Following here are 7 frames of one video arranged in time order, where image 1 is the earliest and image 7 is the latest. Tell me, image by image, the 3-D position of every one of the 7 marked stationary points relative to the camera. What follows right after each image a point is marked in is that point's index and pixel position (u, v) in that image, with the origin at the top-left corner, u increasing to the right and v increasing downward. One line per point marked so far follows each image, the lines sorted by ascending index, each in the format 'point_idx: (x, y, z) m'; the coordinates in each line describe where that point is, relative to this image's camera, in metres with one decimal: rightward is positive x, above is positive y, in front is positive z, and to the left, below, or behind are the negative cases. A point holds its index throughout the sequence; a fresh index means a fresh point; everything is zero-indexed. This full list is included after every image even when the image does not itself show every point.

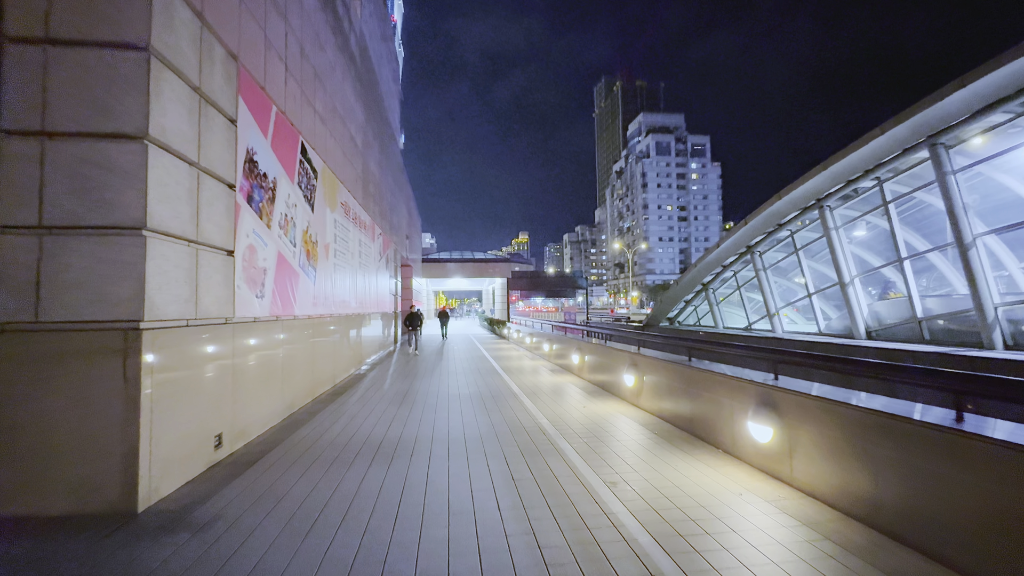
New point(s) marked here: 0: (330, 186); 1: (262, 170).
0: (-3.9, +2.2, +11.0) m
1: (-3.4, +1.6, +6.8) m
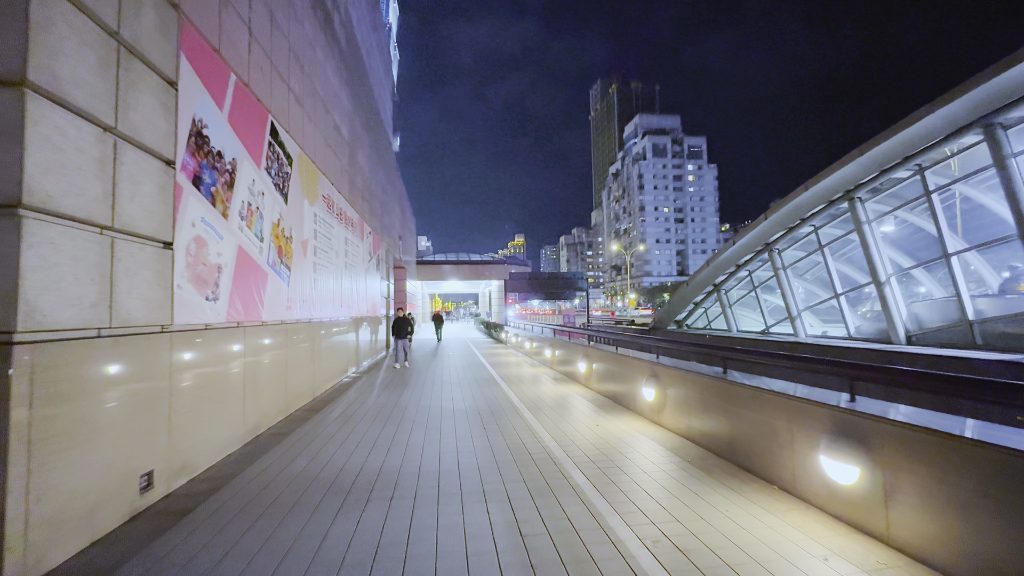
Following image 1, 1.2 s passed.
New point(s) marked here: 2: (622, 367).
0: (-3.9, +2.1, +9.8) m
1: (-3.3, +1.6, +5.7) m
2: (+1.9, -1.4, +8.9) m
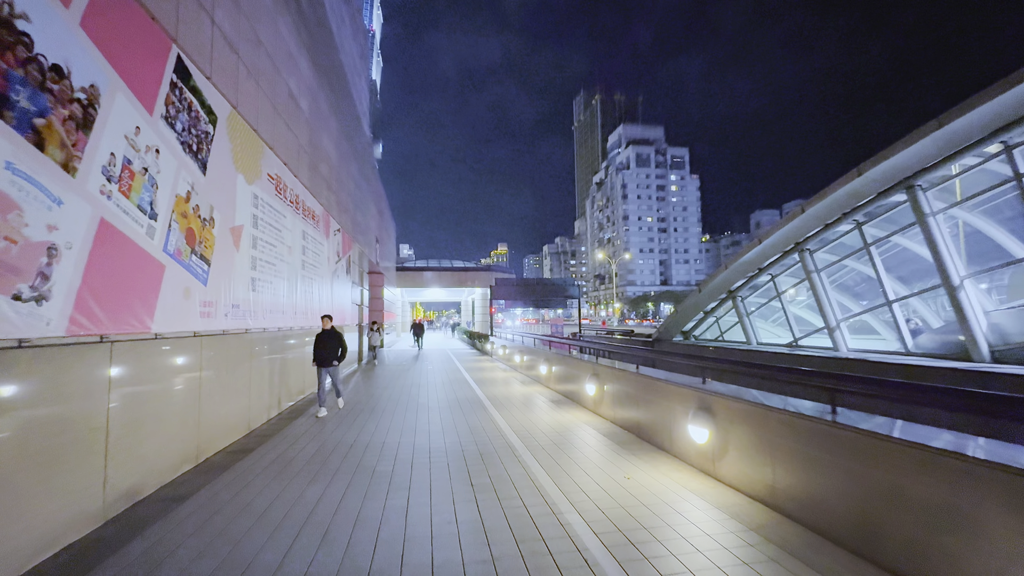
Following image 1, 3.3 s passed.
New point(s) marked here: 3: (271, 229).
0: (-4.0, +2.1, +7.7) m
1: (-3.3, +1.6, +3.6) m
2: (+1.9, -1.4, +6.9) m
3: (-4.2, +1.0, +8.9) m
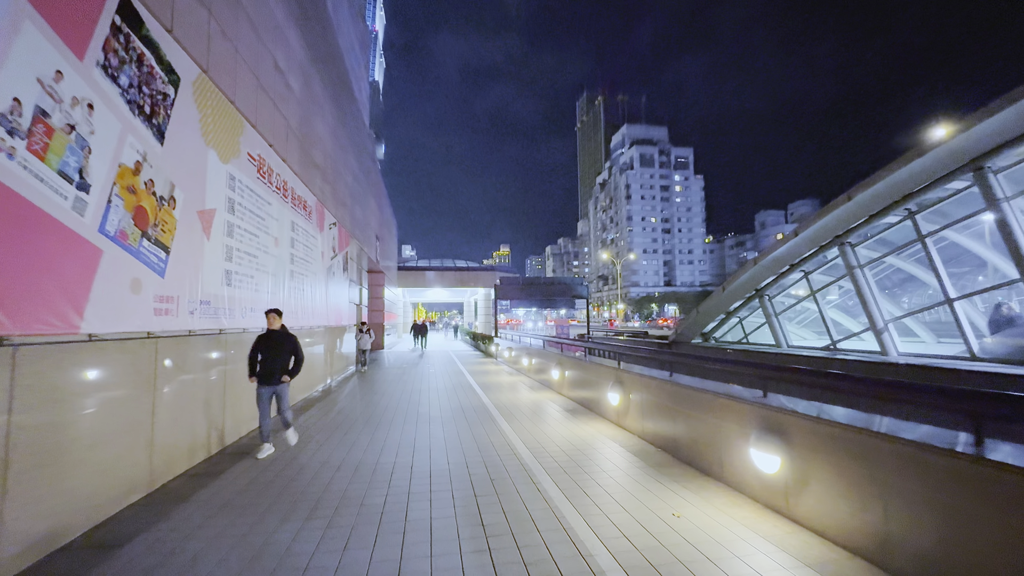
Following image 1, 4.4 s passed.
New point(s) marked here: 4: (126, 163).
0: (-3.8, +2.2, +6.7) m
1: (-3.1, +1.7, +2.6) m
2: (+2.0, -1.4, +5.9) m
3: (-4.0, +1.1, +7.9) m
4: (-3.4, +1.1, +4.6) m
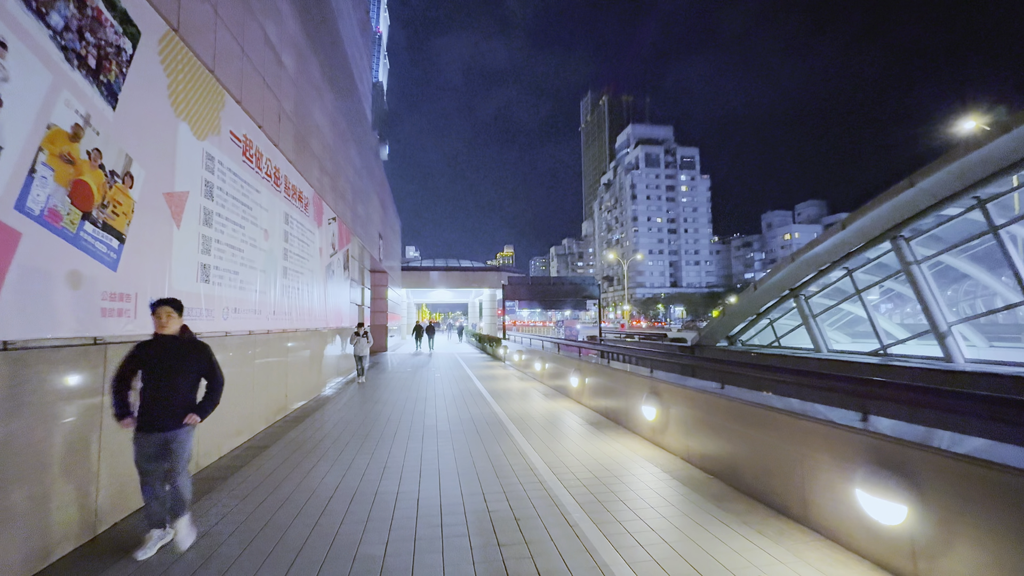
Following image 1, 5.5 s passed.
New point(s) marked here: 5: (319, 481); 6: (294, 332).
0: (-3.6, +2.2, +5.7) m
1: (-2.9, +1.8, +1.6) m
2: (+2.3, -1.3, +4.9) m
3: (-3.7, +1.2, +6.9) m
4: (-3.2, +1.2, +3.6) m
5: (-2.2, -2.2, +5.9) m
6: (-4.3, -0.8, +10.0) m
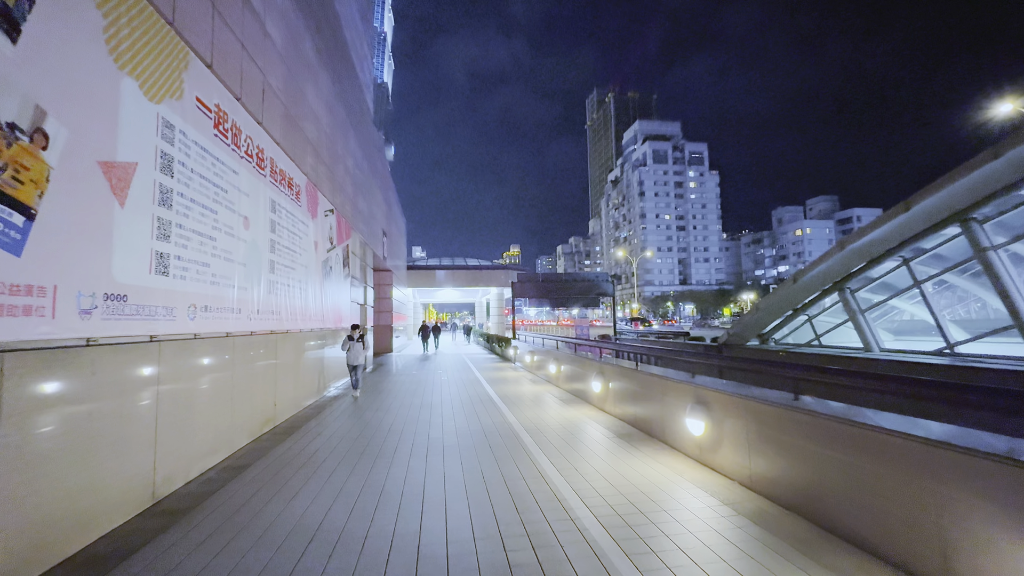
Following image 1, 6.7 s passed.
0: (-3.4, +2.3, +4.7) m
1: (-2.7, +1.8, +0.6) m
2: (+2.5, -1.2, +3.8) m
3: (-3.5, +1.2, +5.9) m
4: (-3.0, +1.2, +2.6) m
5: (-2.0, -2.1, +4.9) m
6: (-4.0, -0.8, +9.0) m
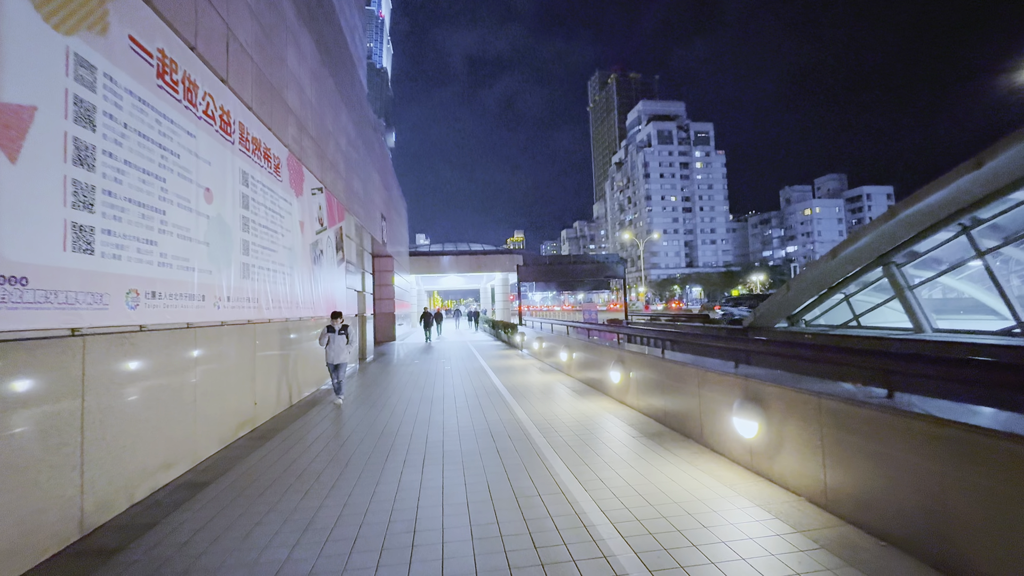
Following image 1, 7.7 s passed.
0: (-3.4, +2.4, +3.7) m
1: (-2.7, +1.9, -0.5) m
2: (+2.6, -1.0, +2.8) m
3: (-3.5, +1.4, +4.9) m
4: (-3.0, +1.3, +1.6) m
5: (-1.9, -1.9, +4.0) m
6: (-3.9, -0.5, +8.1) m
